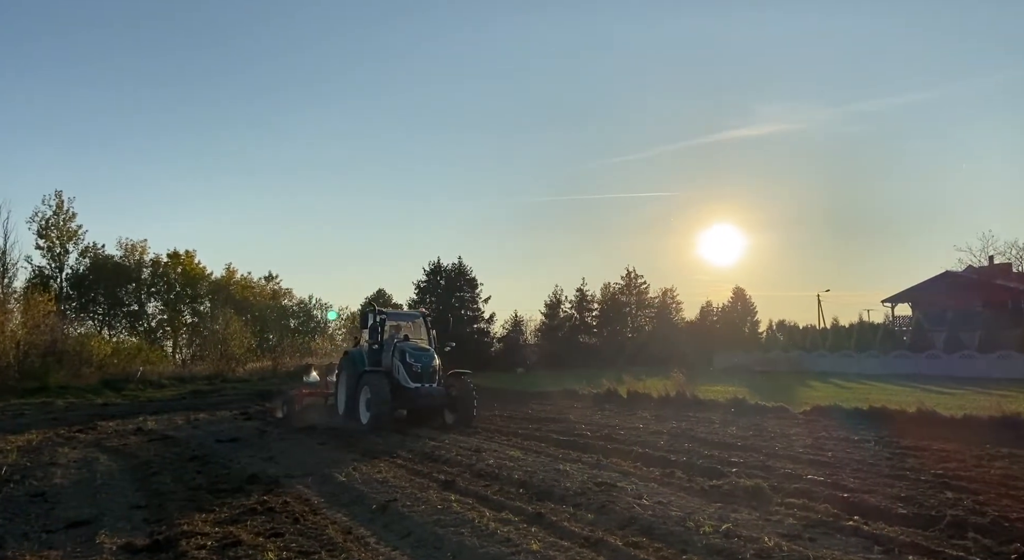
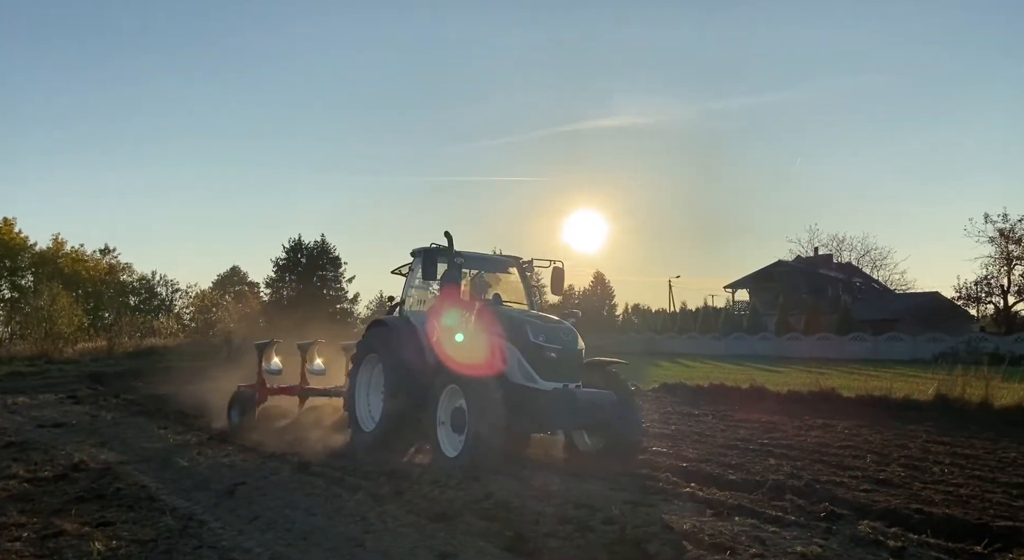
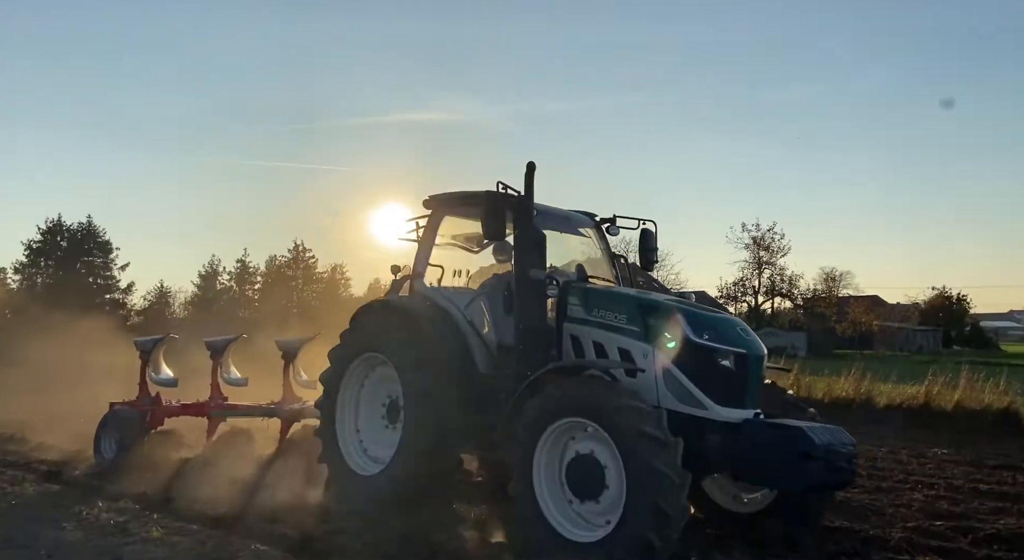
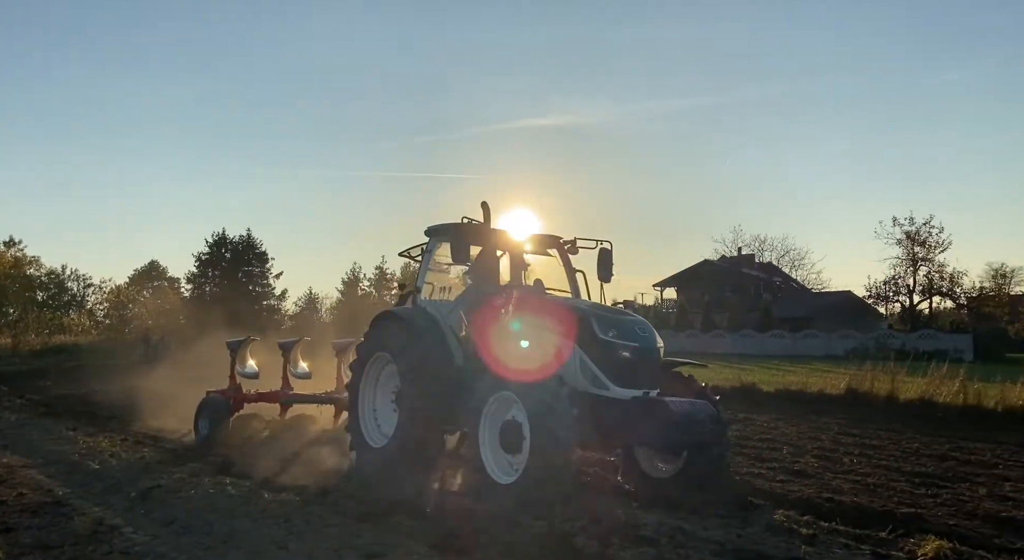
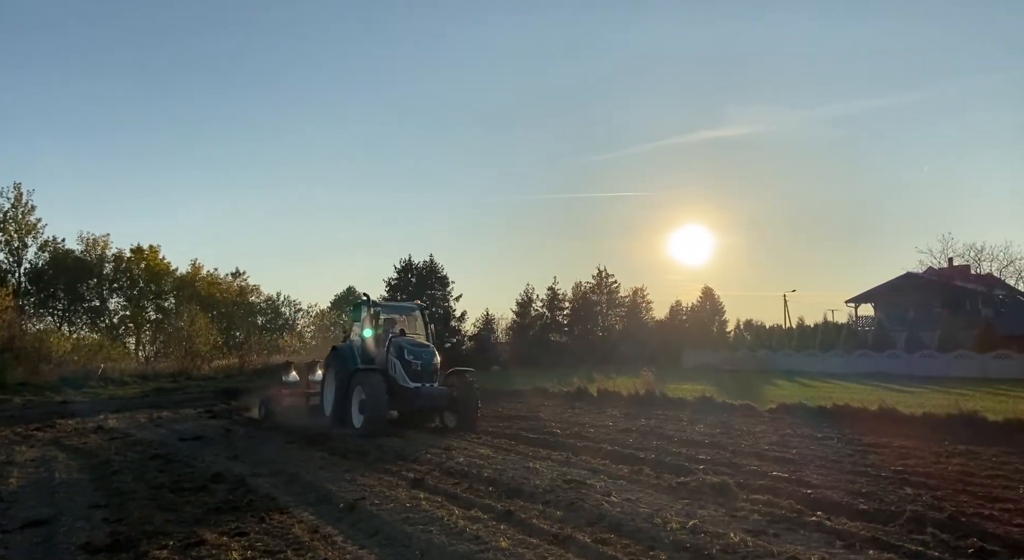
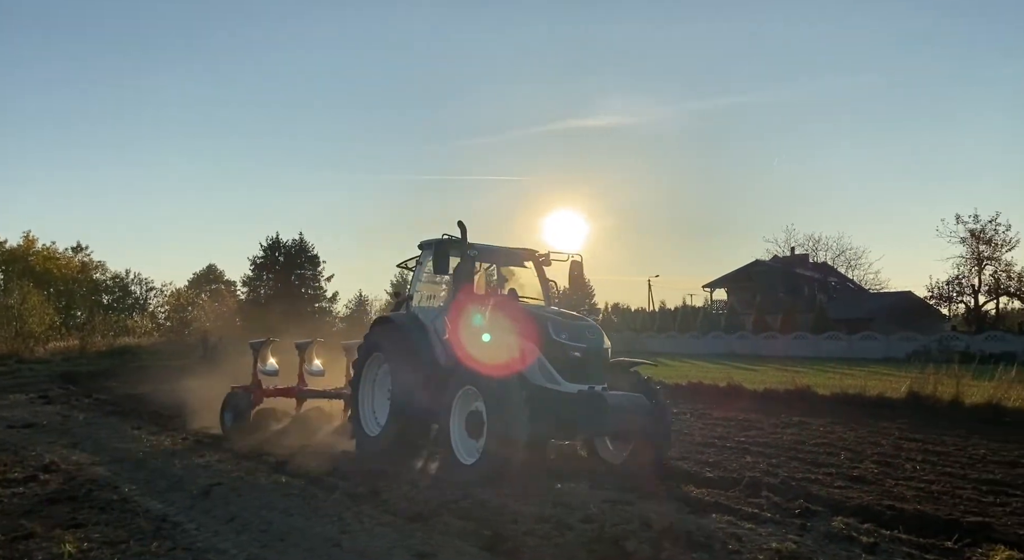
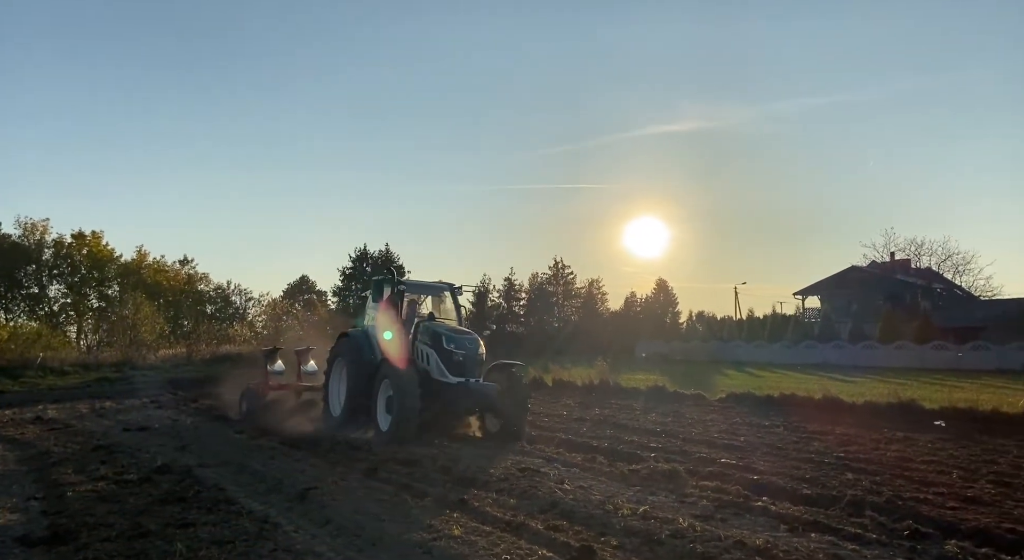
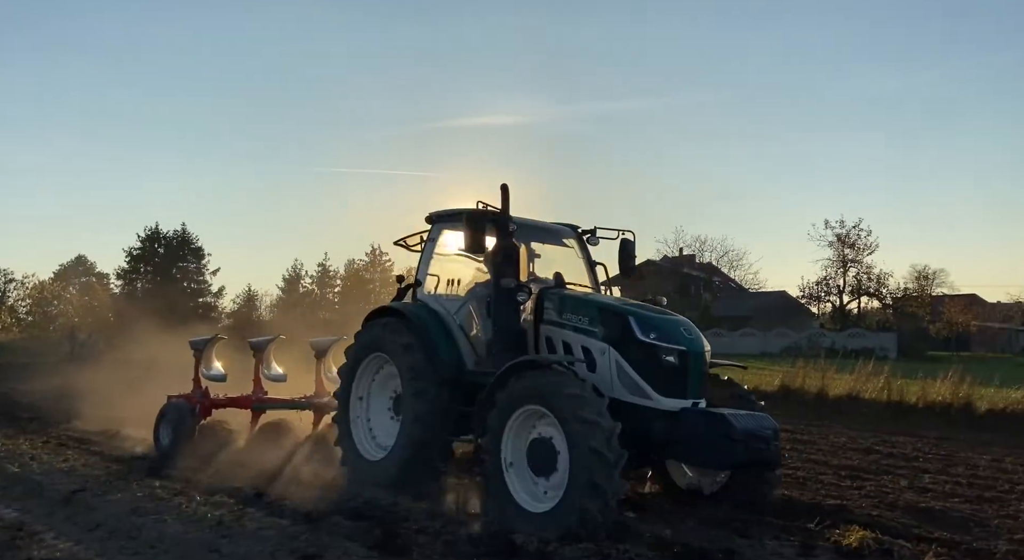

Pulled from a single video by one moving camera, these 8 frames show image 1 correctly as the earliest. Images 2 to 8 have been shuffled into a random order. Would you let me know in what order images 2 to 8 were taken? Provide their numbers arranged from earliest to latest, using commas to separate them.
5, 7, 2, 6, 4, 8, 3
